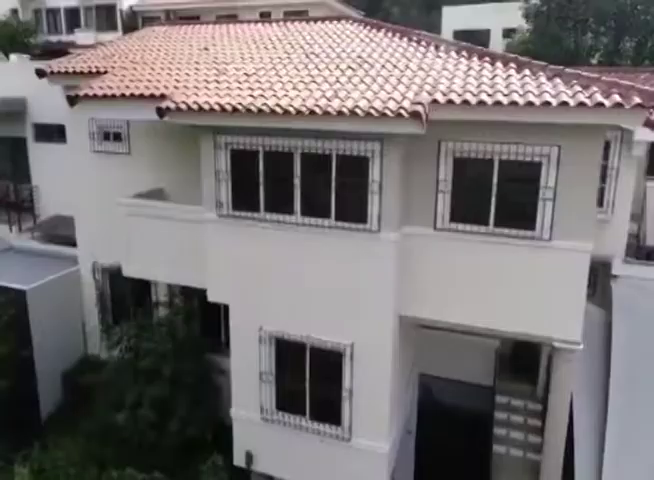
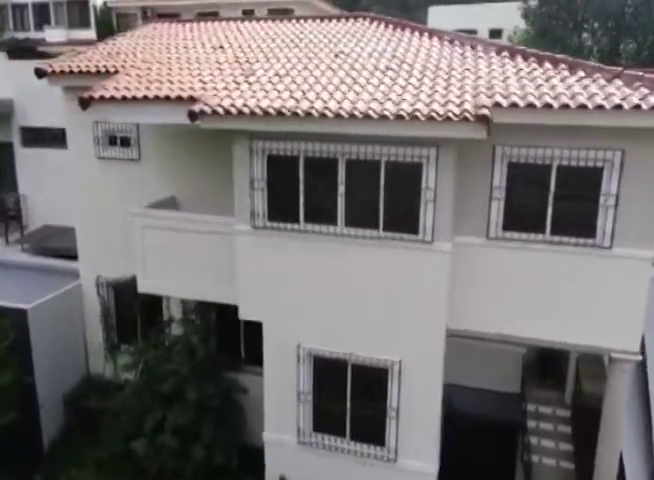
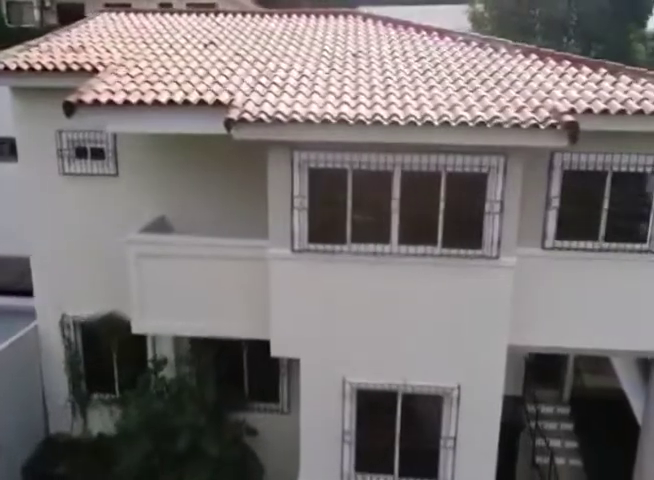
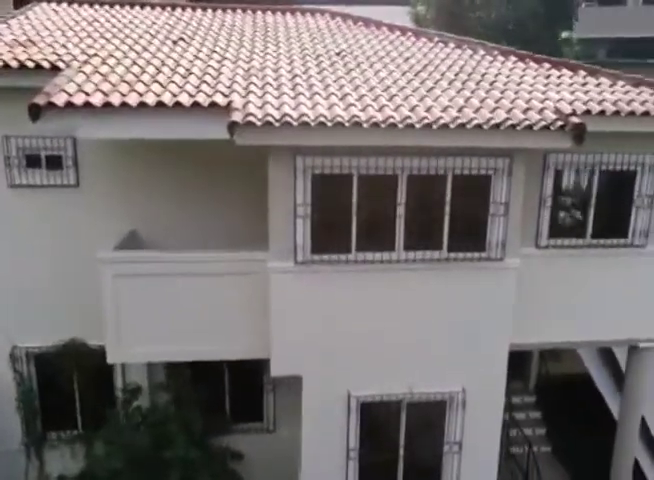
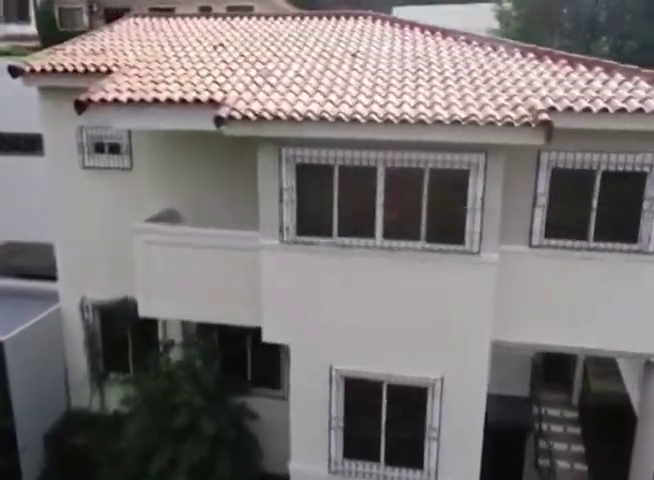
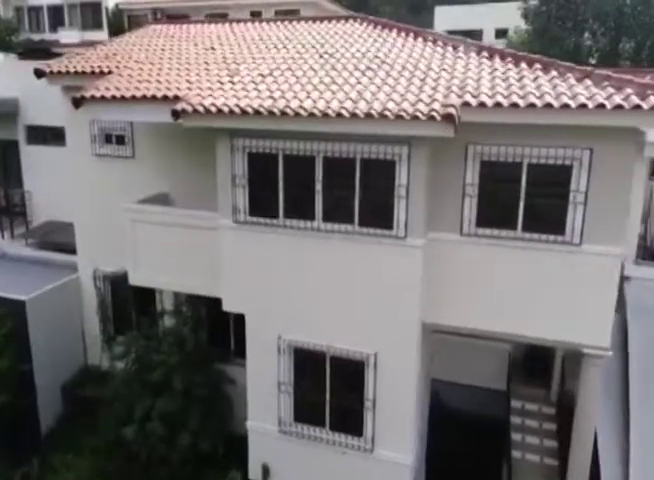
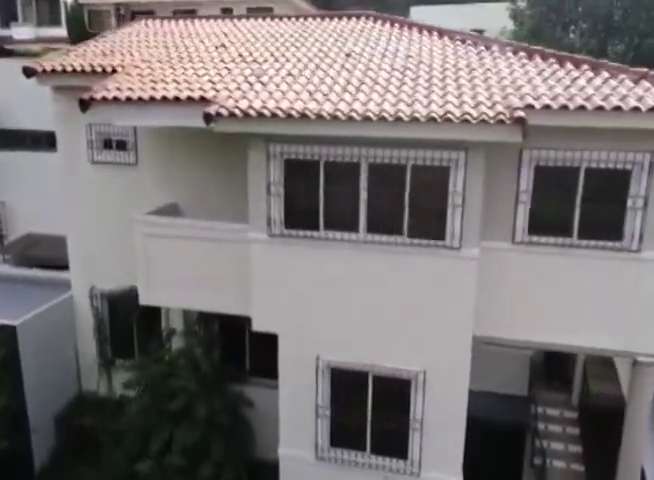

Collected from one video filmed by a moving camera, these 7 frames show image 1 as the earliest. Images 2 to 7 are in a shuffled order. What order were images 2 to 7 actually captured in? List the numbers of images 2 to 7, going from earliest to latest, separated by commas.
6, 2, 7, 5, 3, 4
